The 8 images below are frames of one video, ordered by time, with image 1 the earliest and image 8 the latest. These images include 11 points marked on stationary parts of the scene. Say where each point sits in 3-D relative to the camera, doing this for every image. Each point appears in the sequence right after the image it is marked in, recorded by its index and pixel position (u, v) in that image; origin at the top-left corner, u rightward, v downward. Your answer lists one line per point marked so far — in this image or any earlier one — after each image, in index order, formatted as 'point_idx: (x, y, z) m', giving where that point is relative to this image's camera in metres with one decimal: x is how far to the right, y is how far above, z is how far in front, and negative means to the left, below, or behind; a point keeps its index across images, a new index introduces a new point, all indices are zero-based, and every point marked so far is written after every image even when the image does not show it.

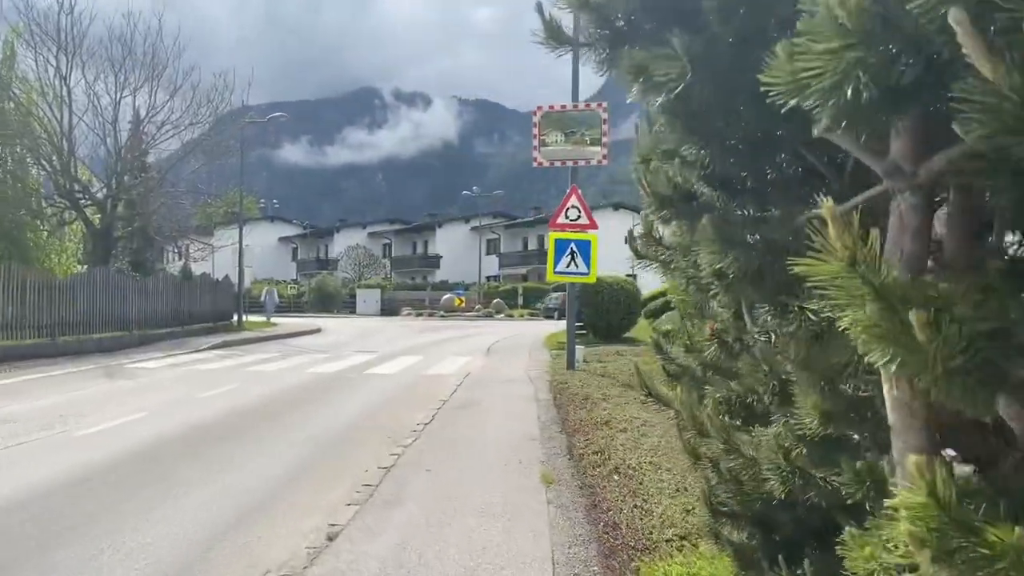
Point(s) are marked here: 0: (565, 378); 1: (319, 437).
0: (+0.7, -1.3, +11.8) m
1: (-2.2, -1.7, +9.5) m
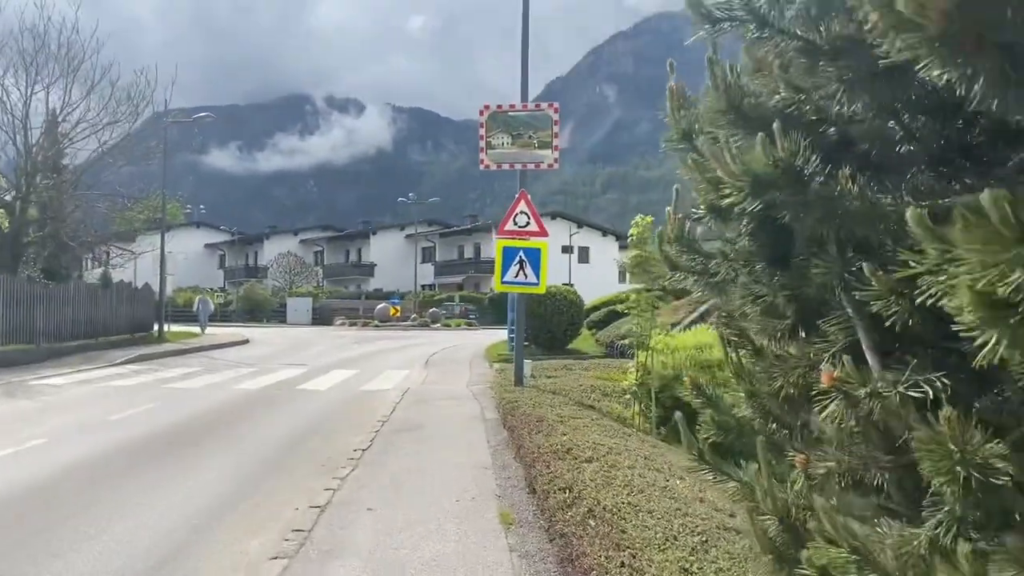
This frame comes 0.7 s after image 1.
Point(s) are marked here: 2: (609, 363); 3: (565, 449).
0: (0.0, -1.4, +11.0) m
1: (-2.7, -1.8, +8.5) m
2: (+1.7, -1.4, +14.2) m
3: (+0.4, -1.3, +6.9) m
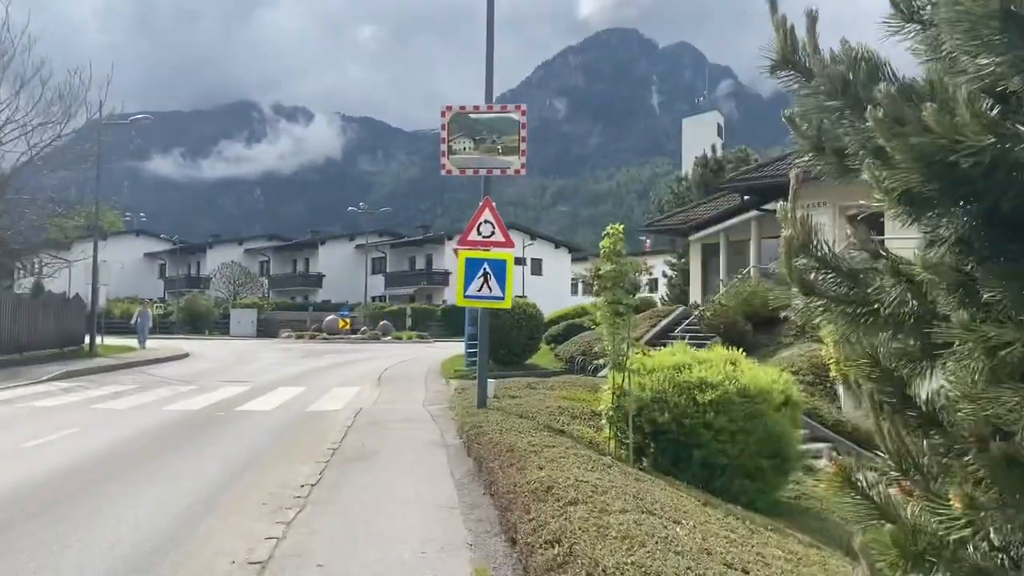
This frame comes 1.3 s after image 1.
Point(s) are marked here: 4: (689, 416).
0: (-0.5, -1.6, +10.2) m
1: (-3.0, -2.0, +7.5) m
2: (+1.1, -1.6, +13.5) m
3: (+0.2, -1.5, +6.1) m
4: (+1.9, -1.4, +8.8) m
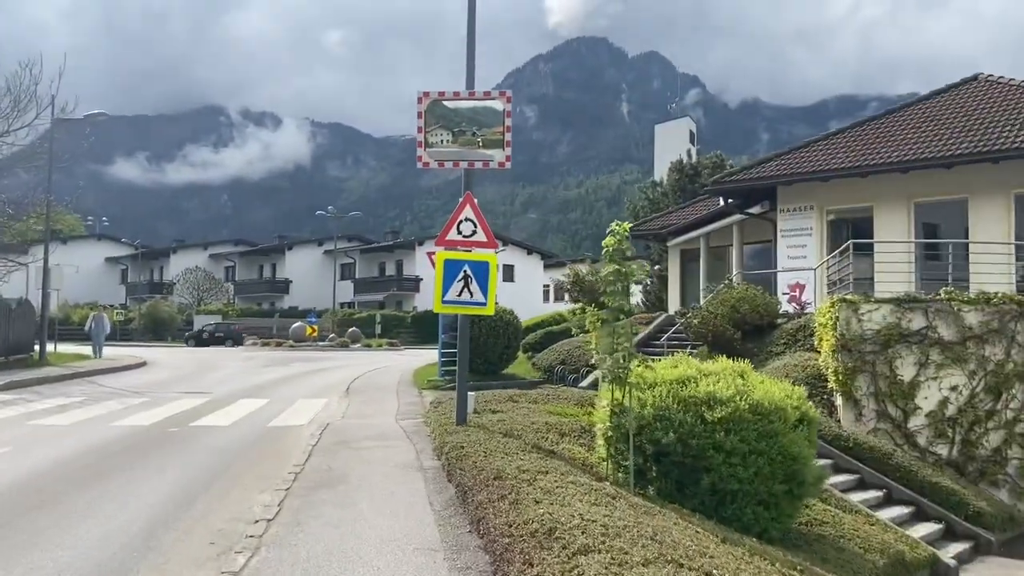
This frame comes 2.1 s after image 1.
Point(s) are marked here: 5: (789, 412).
0: (-0.7, -1.7, +9.1) m
1: (-3.1, -2.0, +6.4) m
2: (+0.8, -1.7, +12.5) m
3: (+0.2, -1.5, +5.1) m
4: (+1.8, -1.4, +7.9) m
5: (+2.7, -1.2, +8.0) m
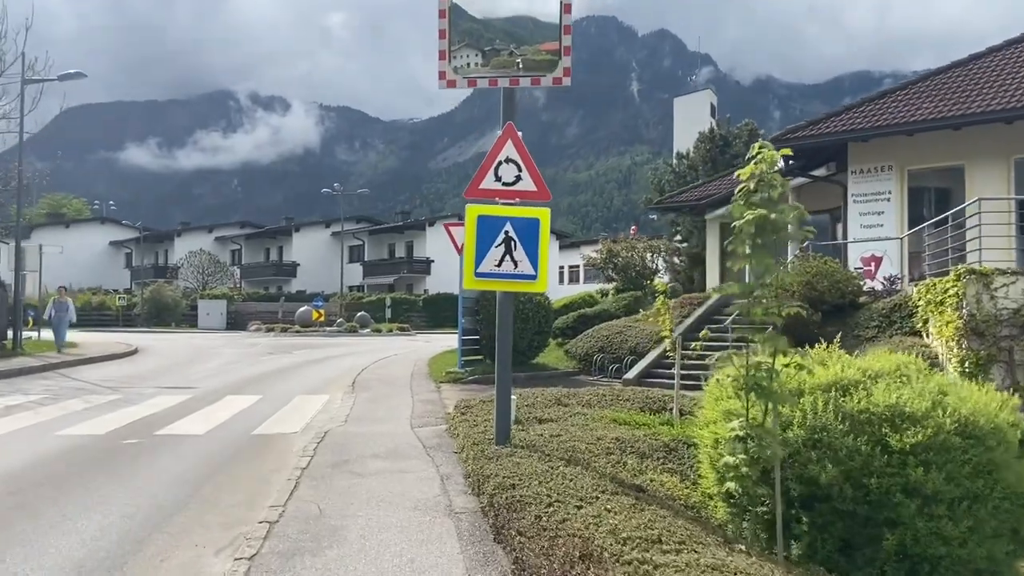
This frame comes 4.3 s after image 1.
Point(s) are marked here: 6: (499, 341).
0: (-0.1, -1.4, +6.4) m
1: (-2.6, -1.8, +3.7) m
2: (+1.3, -1.3, +9.8) m
3: (+0.7, -1.3, +2.4) m
4: (+2.3, -1.2, +5.1) m
5: (+3.2, -0.9, +5.3) m
6: (-0.1, -0.5, +7.2) m
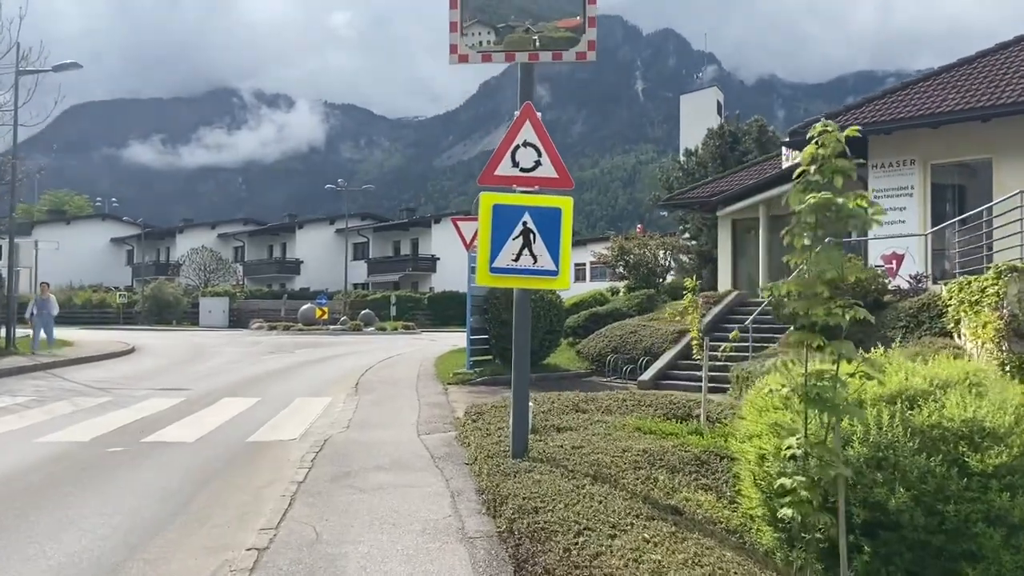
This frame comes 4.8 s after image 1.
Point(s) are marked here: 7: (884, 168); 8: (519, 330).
0: (0.0, -1.4, +5.7) m
1: (-2.5, -1.8, +3.1) m
2: (+1.5, -1.3, +9.1) m
3: (+0.8, -1.3, +1.7) m
4: (+2.4, -1.1, +4.5) m
5: (+3.3, -0.9, +4.6) m
6: (0.0, -0.4, +6.6) m
7: (+8.1, +2.6, +18.0) m
8: (0.0, -0.3, +6.6) m
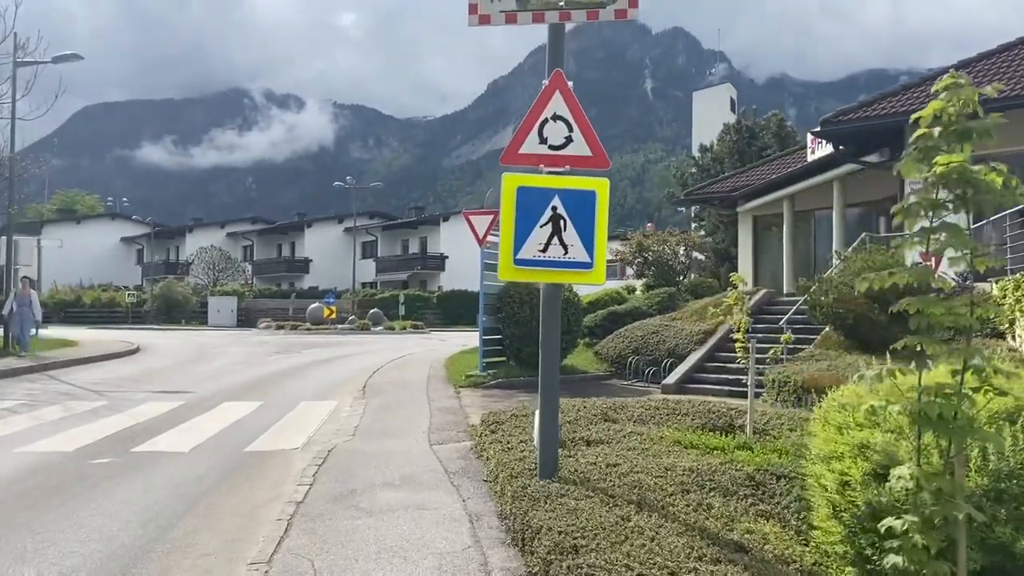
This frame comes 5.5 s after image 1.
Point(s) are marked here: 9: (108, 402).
0: (+0.2, -1.3, +4.9) m
1: (-2.4, -1.7, +2.2) m
2: (+1.7, -1.3, +8.2) m
3: (+0.9, -1.3, +0.9) m
4: (+2.6, -1.1, +3.6) m
5: (+3.5, -0.9, +3.7) m
6: (+0.2, -0.4, +5.7) m
7: (+8.4, +2.7, +17.0) m
8: (+0.2, -0.3, +5.8) m
9: (-6.6, -1.9, +13.5) m
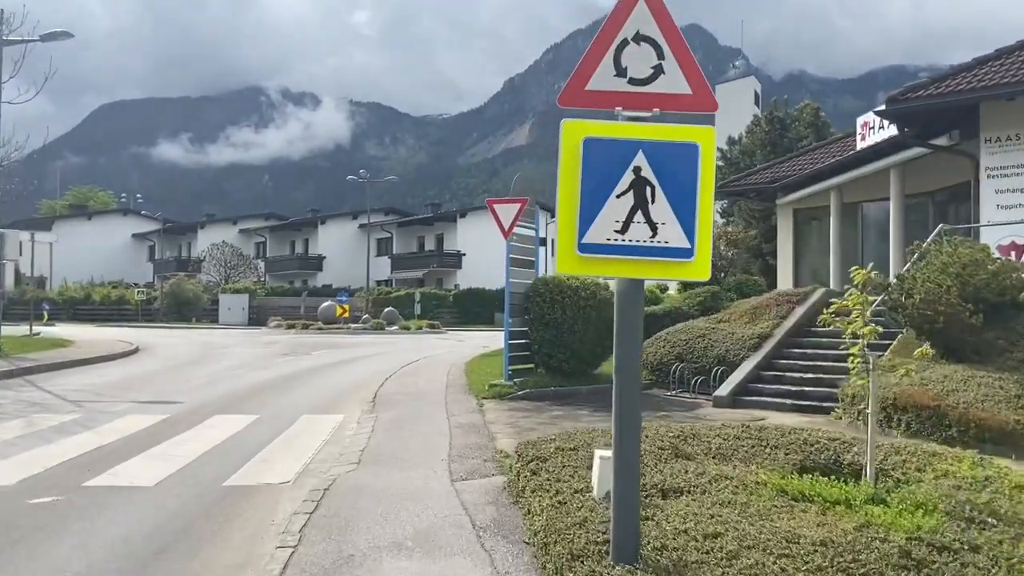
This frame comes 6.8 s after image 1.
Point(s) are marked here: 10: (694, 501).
0: (+0.5, -1.3, +3.1) m
1: (-2.1, -1.7, +0.5) m
2: (+2.0, -1.2, +6.5) m
3: (+1.1, -1.3, -0.9) m
4: (+2.8, -1.1, +1.8) m
5: (+3.8, -0.9, +1.9) m
6: (+0.5, -0.4, +4.0) m
7: (+8.9, +2.7, +15.1) m
8: (+0.5, -0.3, +4.0) m
9: (-6.2, -1.8, +11.9) m
10: (+1.1, -1.3, +4.9) m
